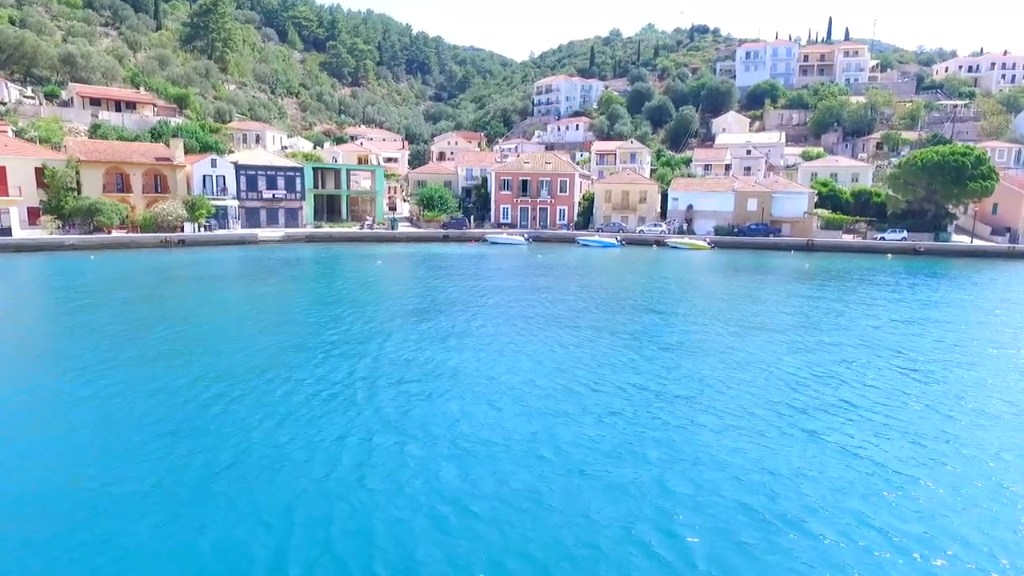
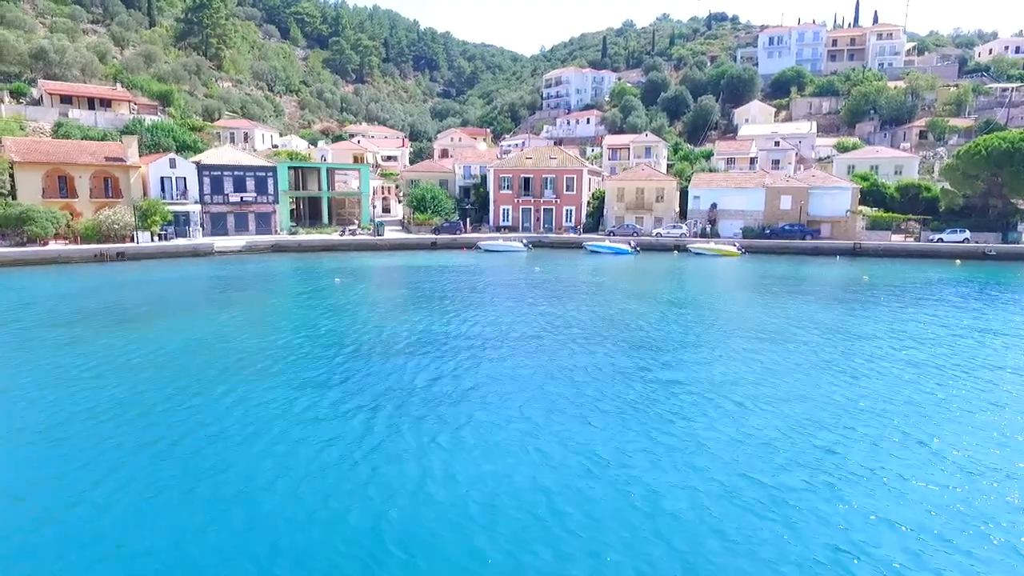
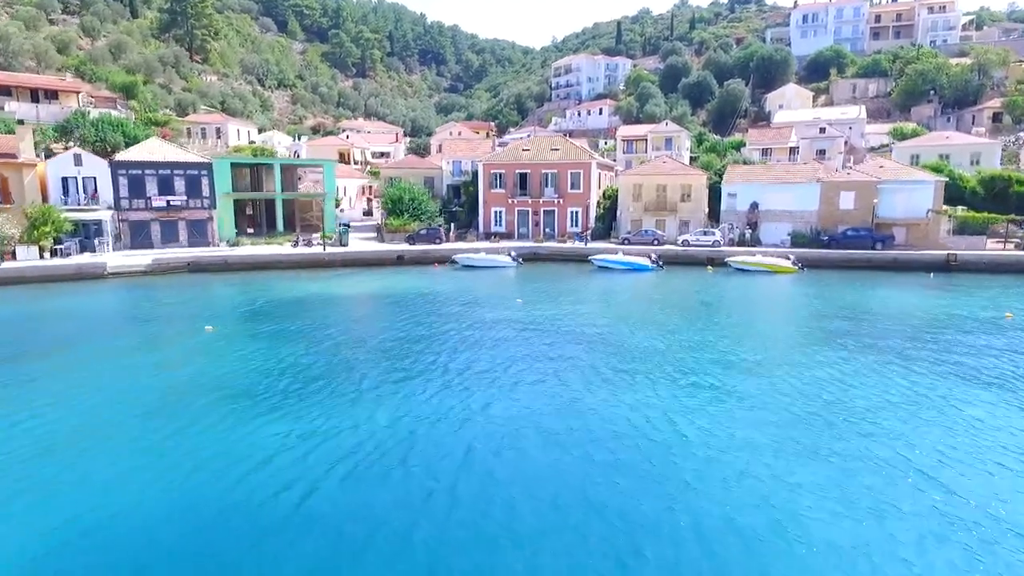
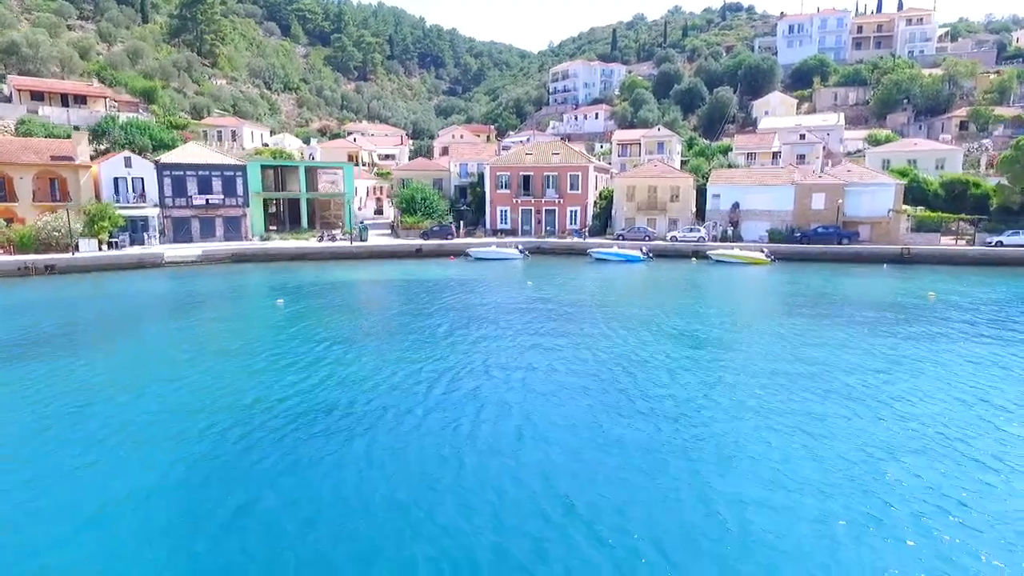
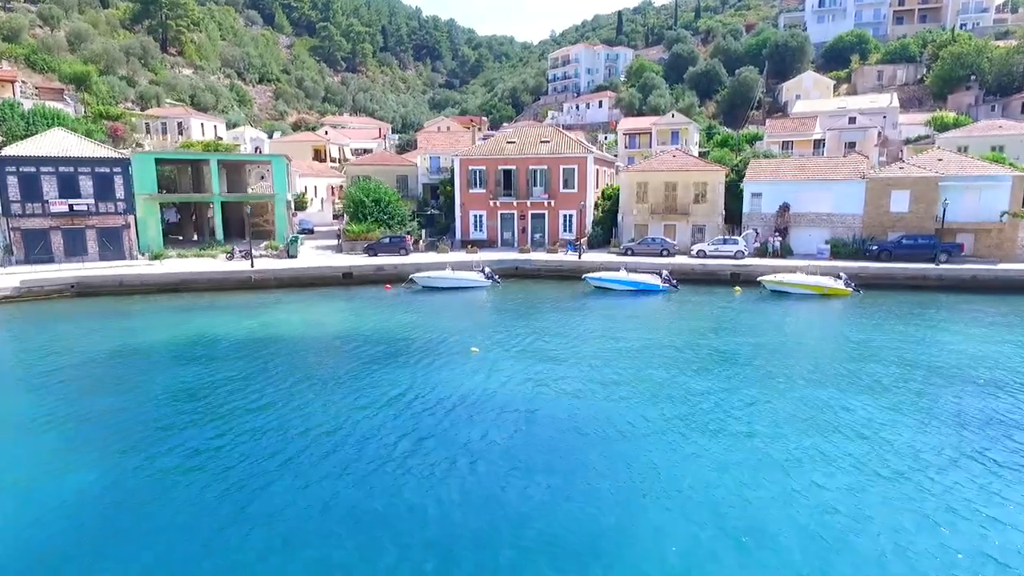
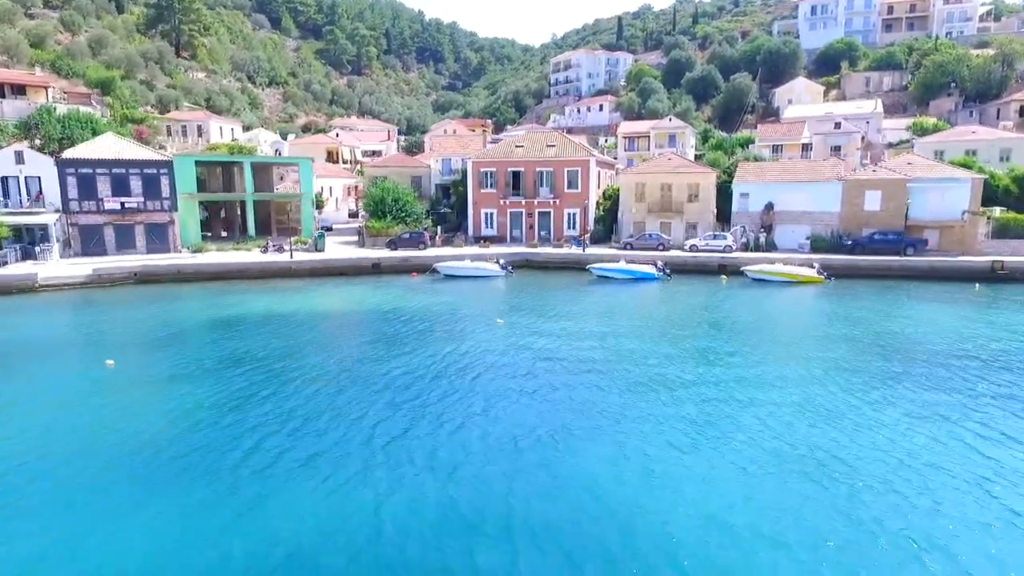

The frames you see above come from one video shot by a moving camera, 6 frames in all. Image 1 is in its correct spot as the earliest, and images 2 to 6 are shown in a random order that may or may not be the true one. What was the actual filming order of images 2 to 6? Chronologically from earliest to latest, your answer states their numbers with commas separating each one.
2, 4, 3, 6, 5
